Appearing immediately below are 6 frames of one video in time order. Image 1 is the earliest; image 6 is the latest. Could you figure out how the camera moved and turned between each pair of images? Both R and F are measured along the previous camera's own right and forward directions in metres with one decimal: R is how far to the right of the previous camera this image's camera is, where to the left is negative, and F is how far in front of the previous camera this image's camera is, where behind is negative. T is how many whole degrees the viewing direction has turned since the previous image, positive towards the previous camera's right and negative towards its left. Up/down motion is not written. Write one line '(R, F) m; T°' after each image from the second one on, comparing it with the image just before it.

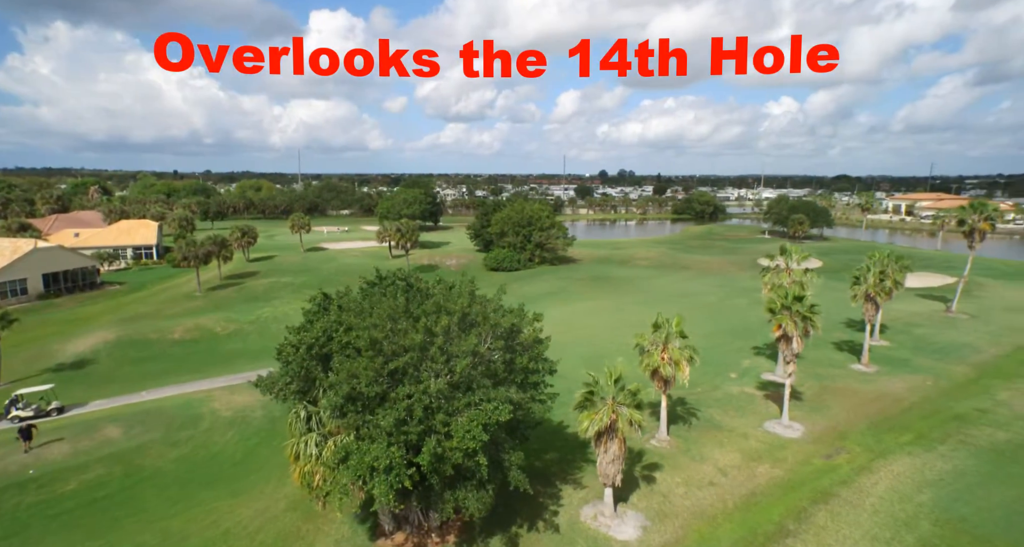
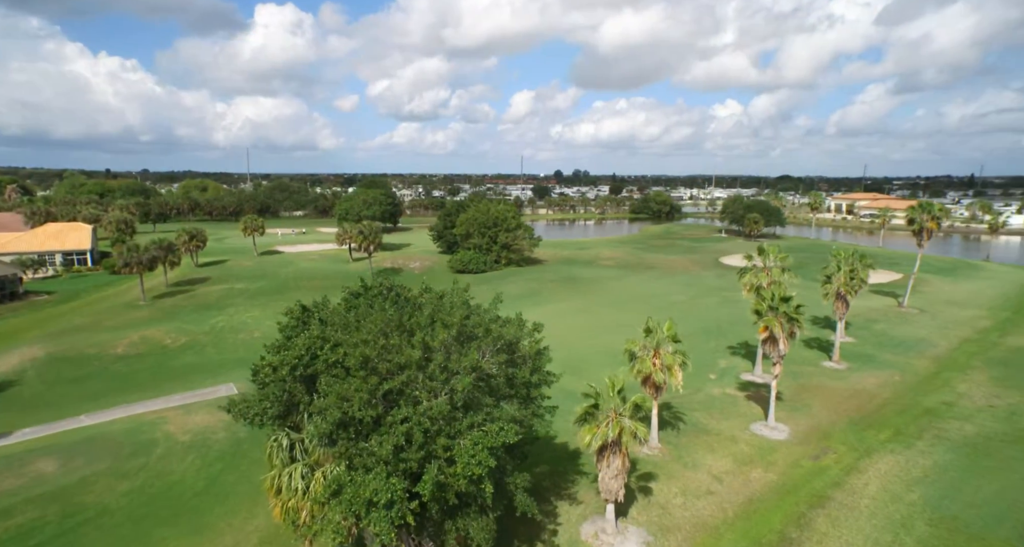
(-1.2, +1.2) m; +5°
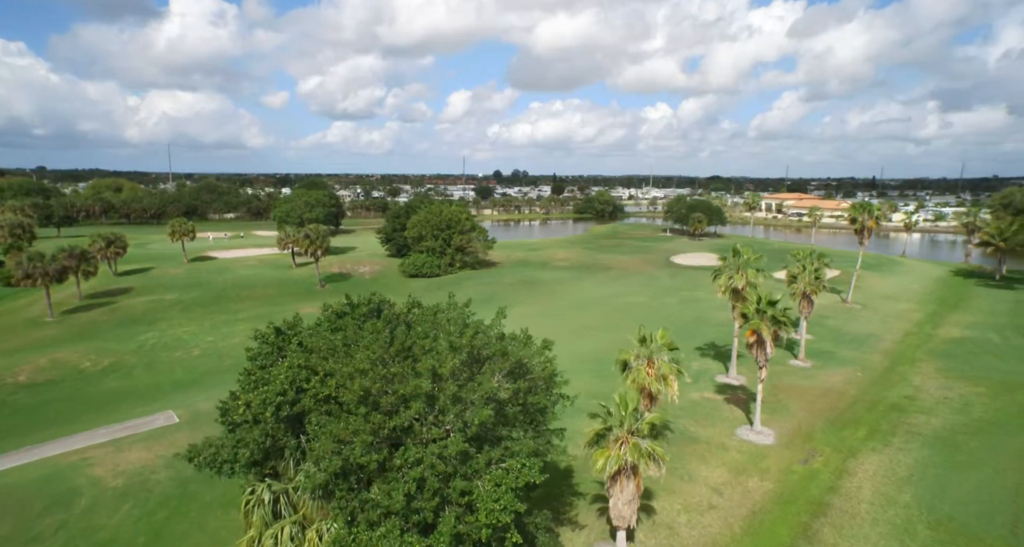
(-1.8, +1.7) m; +6°
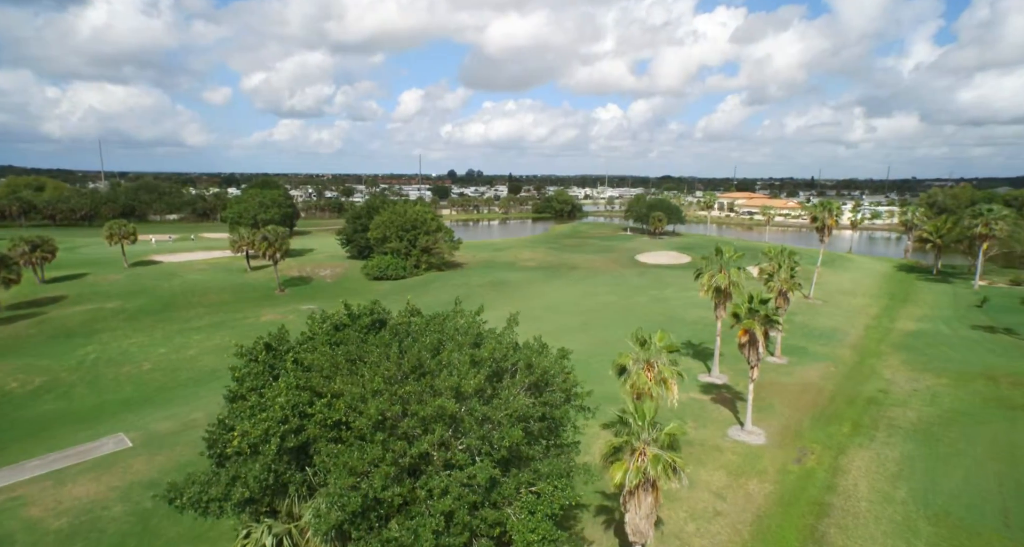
(-1.5, +1.2) m; +5°
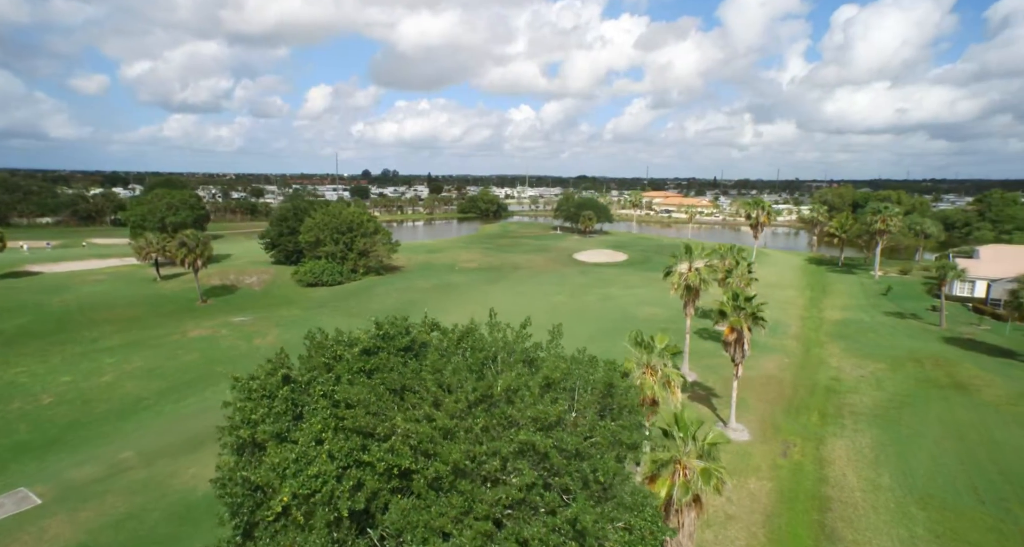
(-2.8, +1.7) m; +9°
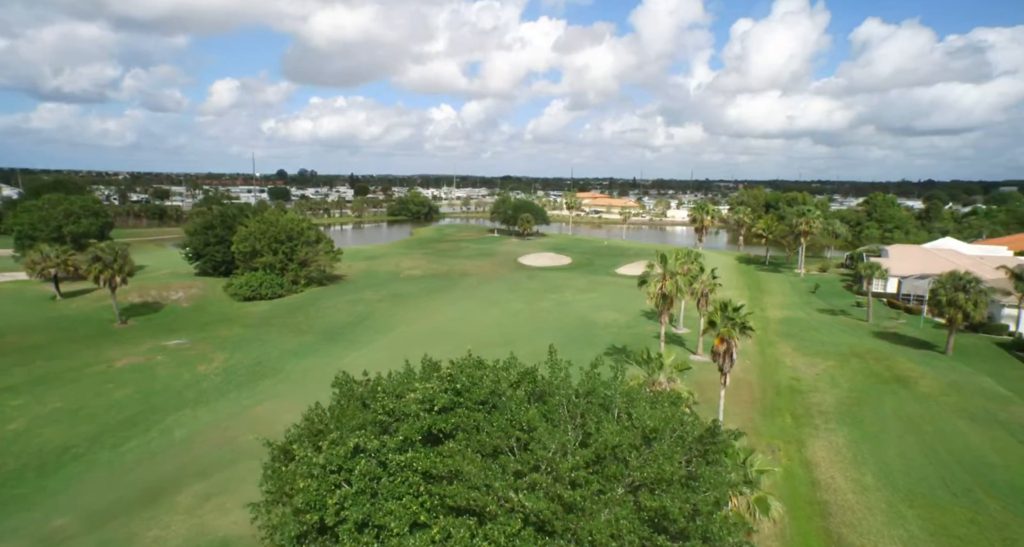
(-2.8, +1.3) m; +8°
